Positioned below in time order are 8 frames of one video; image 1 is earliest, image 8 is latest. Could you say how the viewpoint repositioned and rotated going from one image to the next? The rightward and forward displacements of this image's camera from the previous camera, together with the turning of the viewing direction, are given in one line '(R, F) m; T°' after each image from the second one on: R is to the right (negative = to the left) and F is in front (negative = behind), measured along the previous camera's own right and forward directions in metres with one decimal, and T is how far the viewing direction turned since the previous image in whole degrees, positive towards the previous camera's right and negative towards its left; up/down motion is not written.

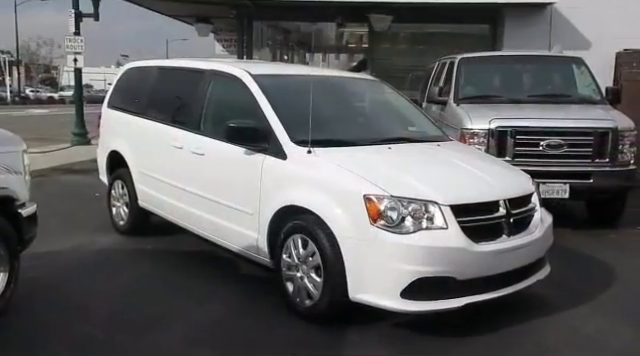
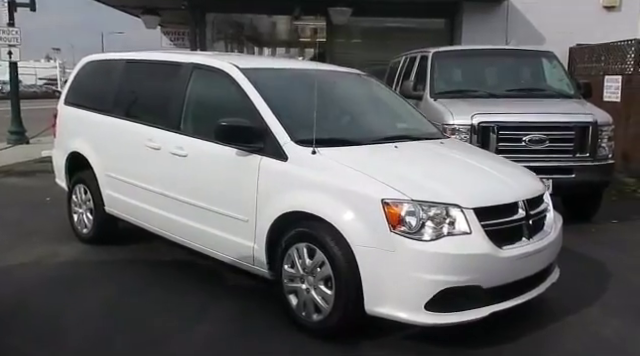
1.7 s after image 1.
(-0.4, +0.3) m; +6°
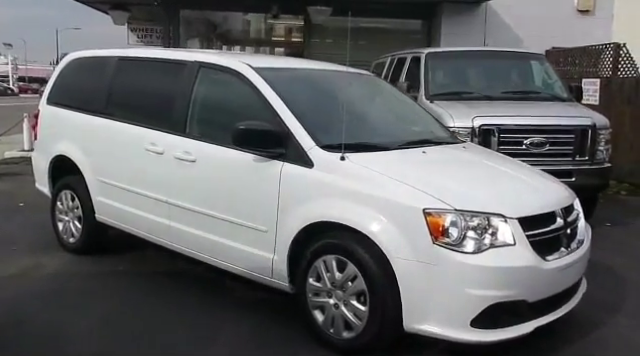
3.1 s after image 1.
(-0.4, +0.2) m; +4°
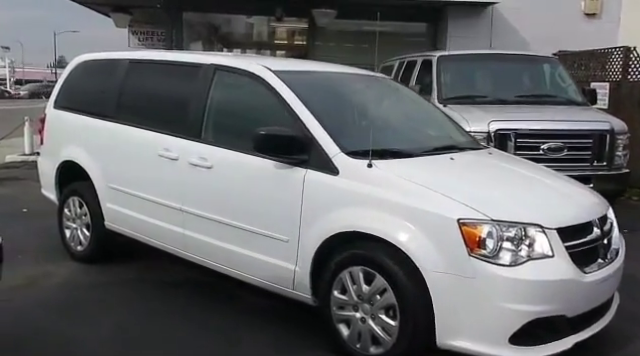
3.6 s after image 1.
(-0.2, +0.1) m; 0°
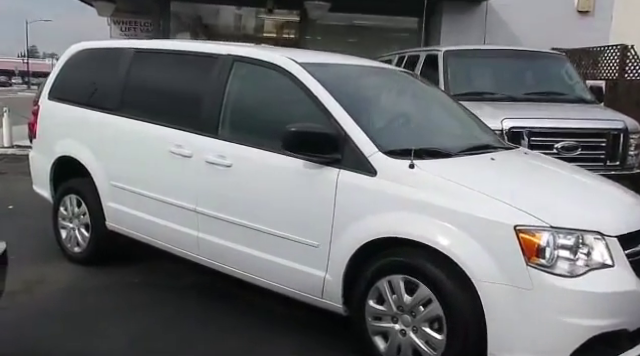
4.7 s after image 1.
(-0.3, +0.2) m; +2°
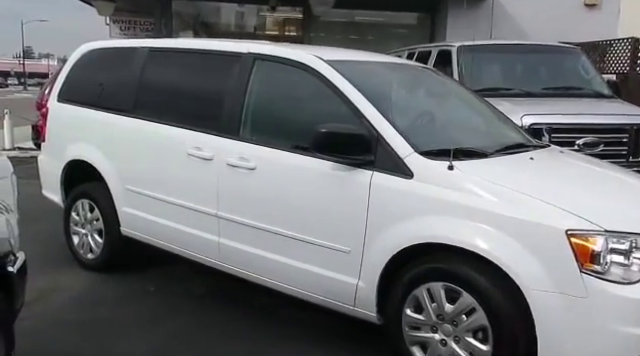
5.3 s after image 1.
(-0.2, +0.1) m; 0°
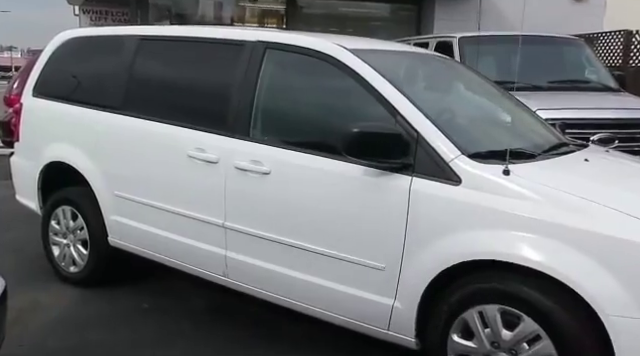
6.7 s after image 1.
(-0.3, +0.4) m; +3°
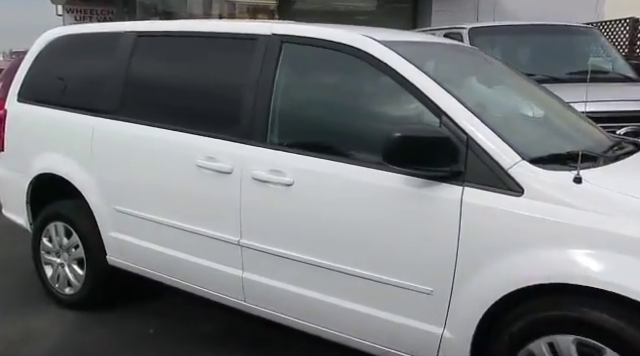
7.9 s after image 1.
(-0.2, +0.3) m; +1°
